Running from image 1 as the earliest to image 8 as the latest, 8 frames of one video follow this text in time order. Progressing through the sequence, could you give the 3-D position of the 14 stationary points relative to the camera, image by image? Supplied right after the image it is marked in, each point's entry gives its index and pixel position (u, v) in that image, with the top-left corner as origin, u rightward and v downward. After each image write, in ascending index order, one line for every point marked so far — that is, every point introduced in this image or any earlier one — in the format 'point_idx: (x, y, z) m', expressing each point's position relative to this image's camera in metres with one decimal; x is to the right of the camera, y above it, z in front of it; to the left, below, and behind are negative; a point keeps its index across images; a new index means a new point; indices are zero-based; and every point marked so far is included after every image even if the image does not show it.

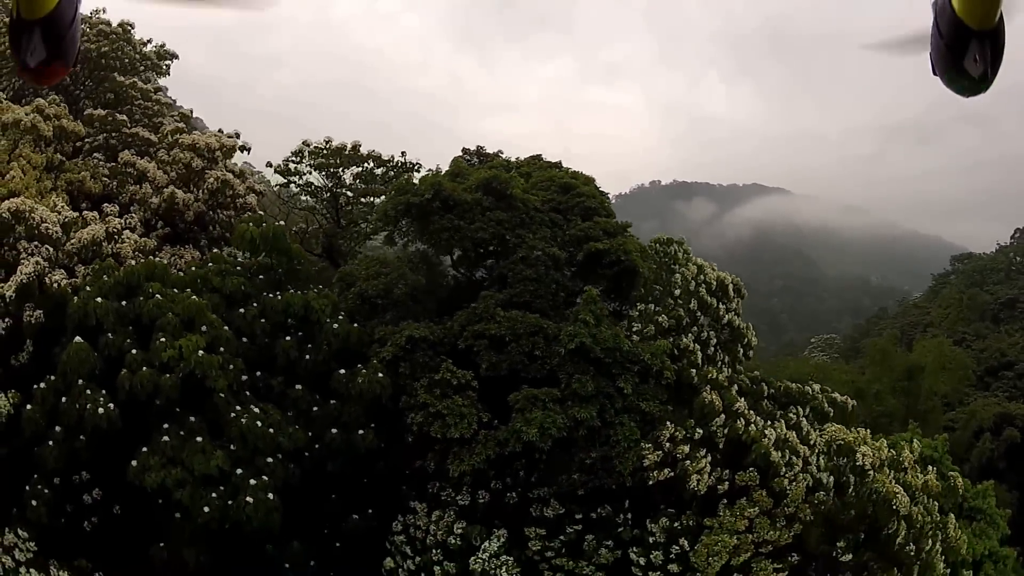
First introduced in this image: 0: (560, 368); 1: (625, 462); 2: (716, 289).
0: (+0.4, -0.9, +6.5) m
1: (+1.2, -2.0, +6.3) m
2: (+2.5, 0.0, +7.3) m
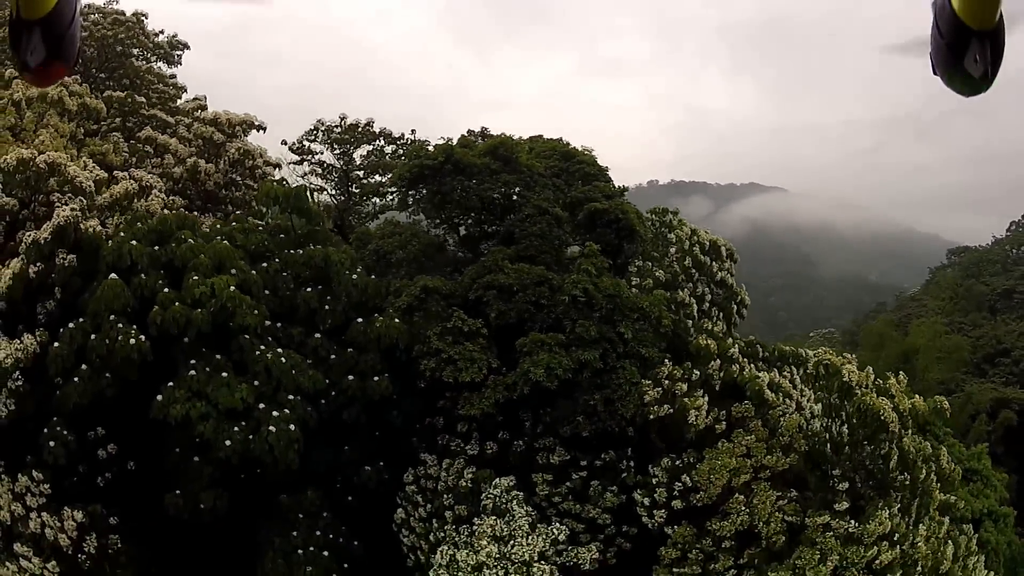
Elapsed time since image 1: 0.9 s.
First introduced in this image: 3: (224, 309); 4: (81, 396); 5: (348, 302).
0: (+0.5, -0.3, +6.8) m
1: (+1.3, -1.4, +6.5) m
2: (+2.6, +0.6, +7.6) m
3: (-3.3, -0.2, +6.3) m
4: (-4.7, -1.2, +5.9) m
5: (-2.2, -0.2, +7.0) m
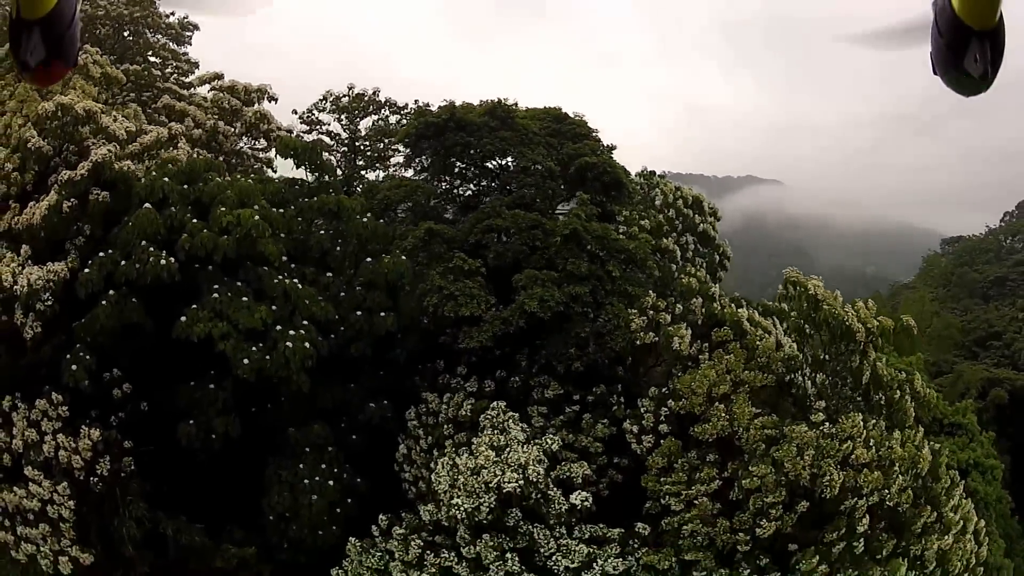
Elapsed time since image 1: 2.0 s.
0: (+0.5, +0.5, +7.2) m
1: (+1.3, -0.6, +6.9) m
2: (+2.6, +1.3, +8.0) m
3: (-3.3, +0.6, +6.7) m
4: (-4.8, -0.4, +6.3) m
5: (-2.2, +0.6, +7.5) m
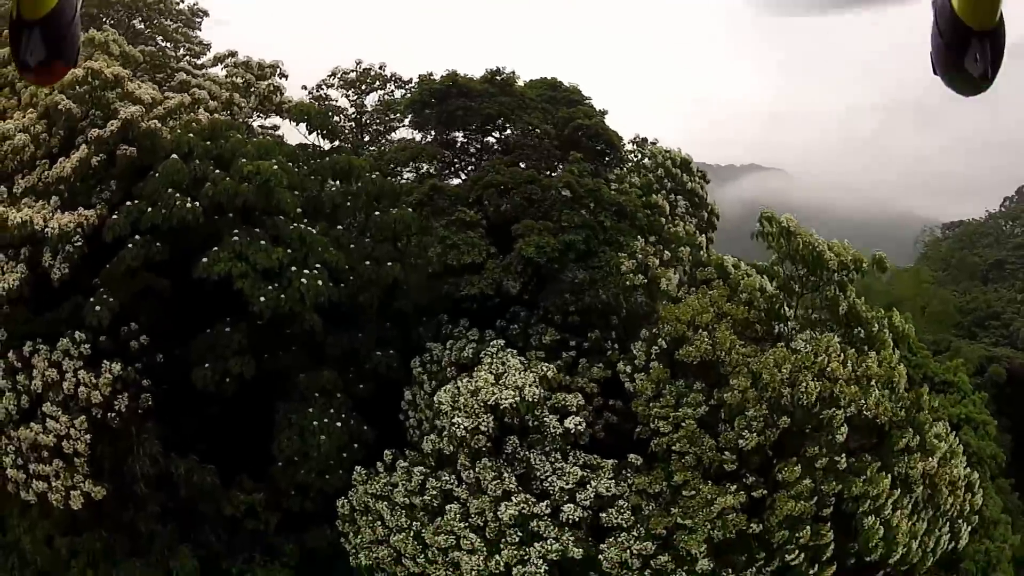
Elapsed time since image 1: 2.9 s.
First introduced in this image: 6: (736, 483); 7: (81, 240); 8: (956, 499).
0: (+0.5, +1.1, +7.5) m
1: (+1.3, +0.1, +7.2) m
2: (+2.6, +2.0, +8.4) m
3: (-3.3, +1.4, +7.1) m
4: (-4.8, +0.4, +6.8) m
5: (-2.2, +1.3, +7.9) m
6: (+2.4, -2.1, +5.6) m
7: (-5.5, +0.6, +6.8) m
8: (+6.0, -2.8, +7.1) m
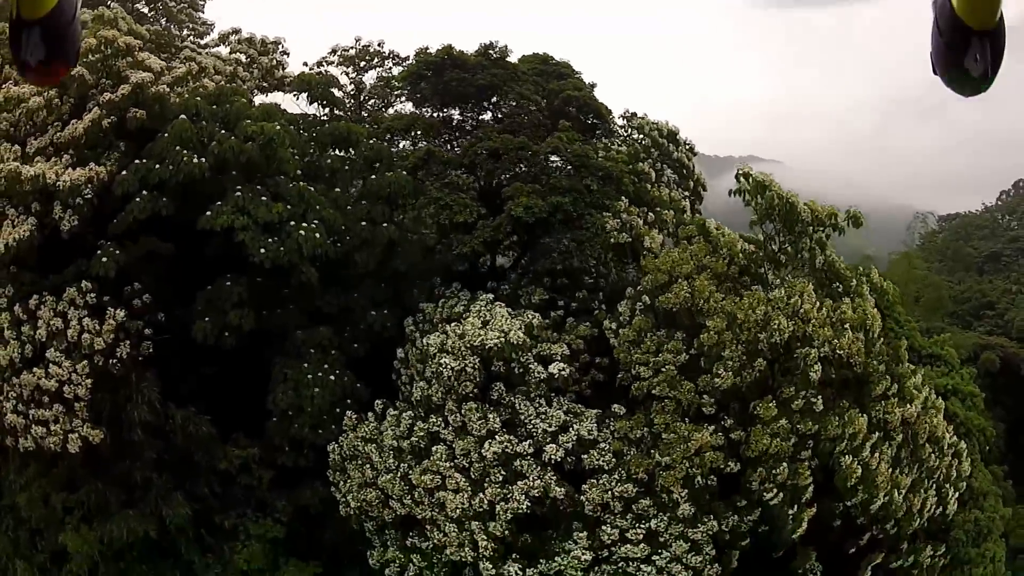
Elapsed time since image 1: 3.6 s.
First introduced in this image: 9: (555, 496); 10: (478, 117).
0: (+0.4, +1.7, +7.8) m
1: (+1.2, +0.6, +7.4) m
2: (+2.5, +2.5, +8.6) m
3: (-3.4, +2.0, +7.4) m
4: (-4.9, +1.0, +7.0) m
5: (-2.3, +1.9, +8.1) m
6: (+2.2, -1.5, +5.8) m
7: (-5.6, +1.3, +7.1) m
8: (+5.8, -2.3, +7.2) m
9: (+0.4, -2.3, +5.9) m
10: (-0.6, +2.8, +8.7) m
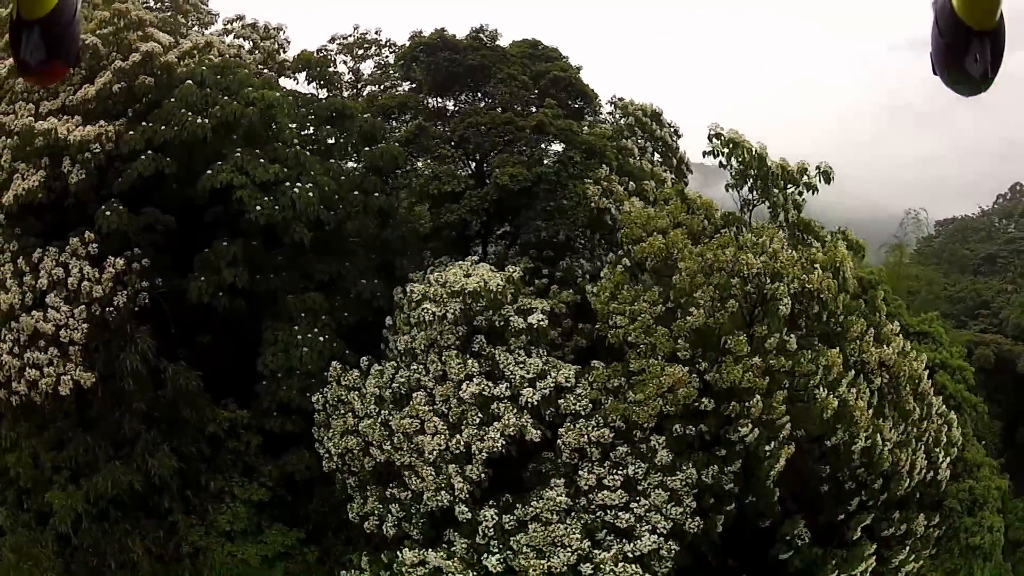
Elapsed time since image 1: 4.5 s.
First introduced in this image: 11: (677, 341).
0: (+0.2, +2.2, +8.0) m
1: (+1.0, +1.1, +7.6) m
2: (+2.4, +2.9, +8.9) m
3: (-3.6, +2.5, +7.7) m
4: (-5.1, +1.6, +7.3) m
5: (-2.5, +2.4, +8.4) m
6: (+1.9, -0.9, +5.9) m
7: (-5.8, +1.9, +7.4) m
8: (+5.6, -1.8, +7.2) m
9: (+0.2, -1.7, +5.9) m
10: (-0.7, +3.3, +9.0) m
11: (+1.8, -0.6, +5.9) m
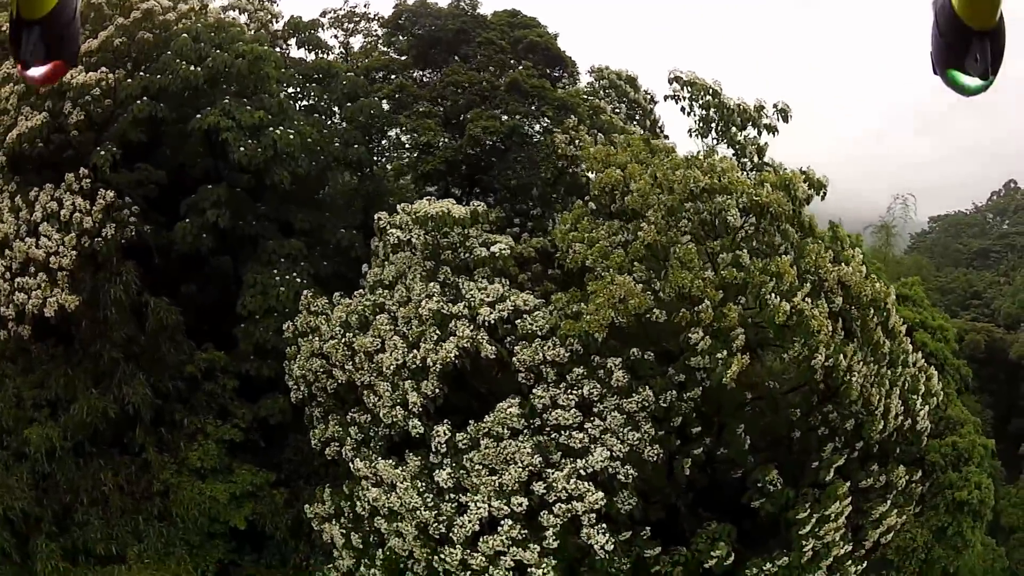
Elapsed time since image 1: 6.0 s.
0: (-0.2, +3.0, +8.4) m
1: (+0.6, +1.9, +7.8) m
2: (+2.0, +3.6, +9.2) m
3: (-4.0, +3.4, +8.2) m
4: (-5.5, +2.6, +7.7) m
5: (-2.8, +3.2, +8.8) m
6: (+1.5, 0.0, +6.0) m
7: (-6.2, +2.8, +7.9) m
8: (+5.1, -1.1, +7.2) m
9: (-0.3, -0.8, +6.0) m
10: (-1.0, +4.0, +9.4) m
11: (+1.4, +0.3, +6.0) m
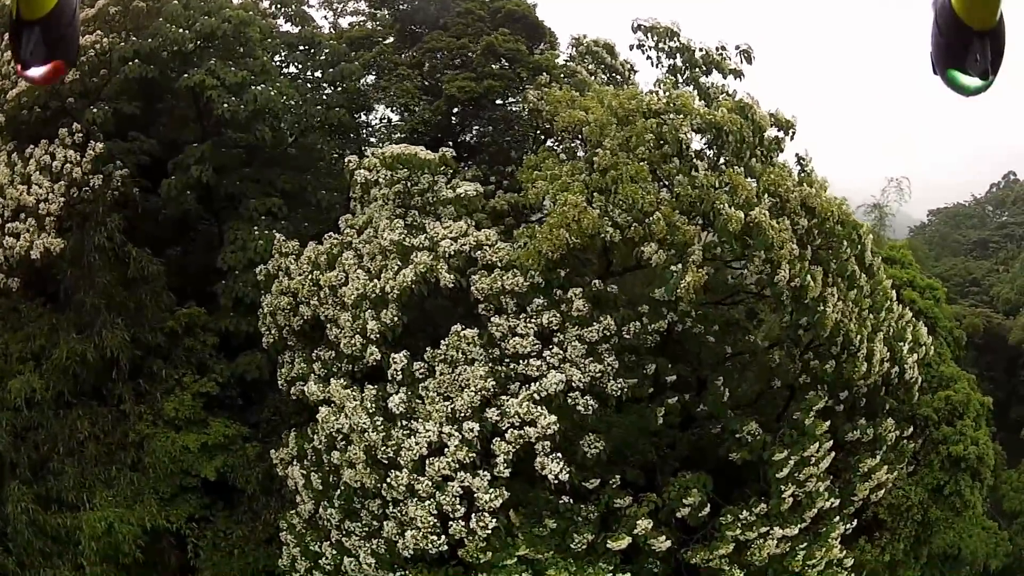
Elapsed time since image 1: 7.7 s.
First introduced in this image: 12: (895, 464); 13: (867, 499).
0: (-0.5, +3.6, +8.6) m
1: (+0.2, +2.6, +8.0) m
2: (+1.7, +4.2, +9.4) m
3: (-4.3, +4.1, +8.6) m
4: (-5.9, +3.3, +8.1) m
5: (-3.2, +3.9, +9.2) m
6: (+1.0, +0.8, +6.0) m
7: (-6.6, +3.6, +8.3) m
8: (+4.7, -0.4, +7.1) m
9: (-0.8, 0.0, +6.1) m
10: (-1.4, +4.6, +9.7) m
11: (+0.9, +1.1, +6.1) m
12: (+5.1, -2.4, +7.2) m
13: (+4.7, -2.8, +7.1) m
